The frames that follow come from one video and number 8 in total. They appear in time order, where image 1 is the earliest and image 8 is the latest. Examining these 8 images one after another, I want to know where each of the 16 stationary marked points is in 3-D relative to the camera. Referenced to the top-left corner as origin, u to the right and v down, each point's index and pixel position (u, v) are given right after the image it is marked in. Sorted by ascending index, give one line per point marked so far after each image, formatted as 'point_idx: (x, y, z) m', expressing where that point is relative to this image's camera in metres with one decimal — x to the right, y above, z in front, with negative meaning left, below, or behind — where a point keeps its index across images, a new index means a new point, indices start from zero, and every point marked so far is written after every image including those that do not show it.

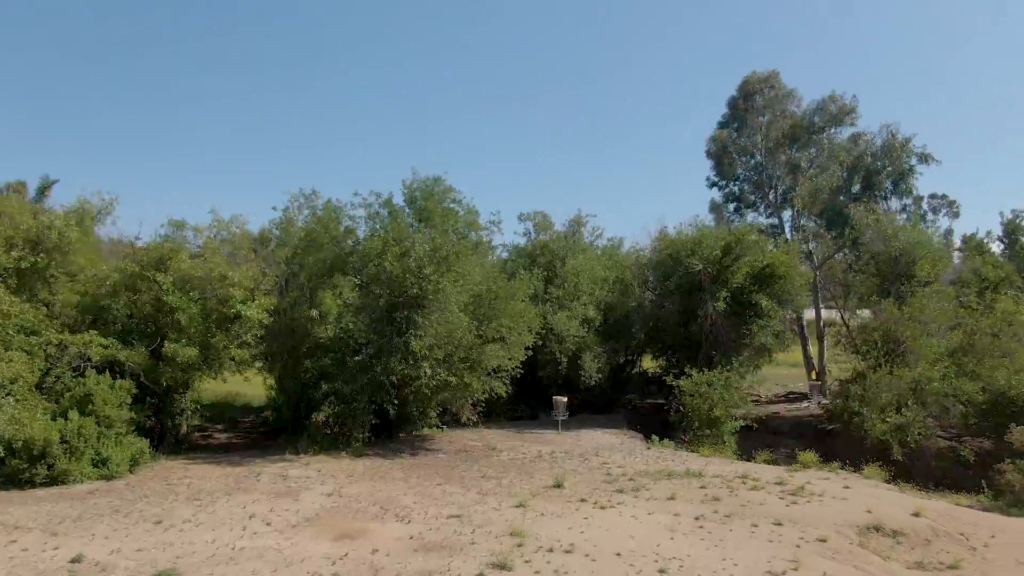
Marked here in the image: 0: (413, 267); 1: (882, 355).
0: (-1.8, +0.4, +14.6) m
1: (+8.8, -1.6, +18.8) m
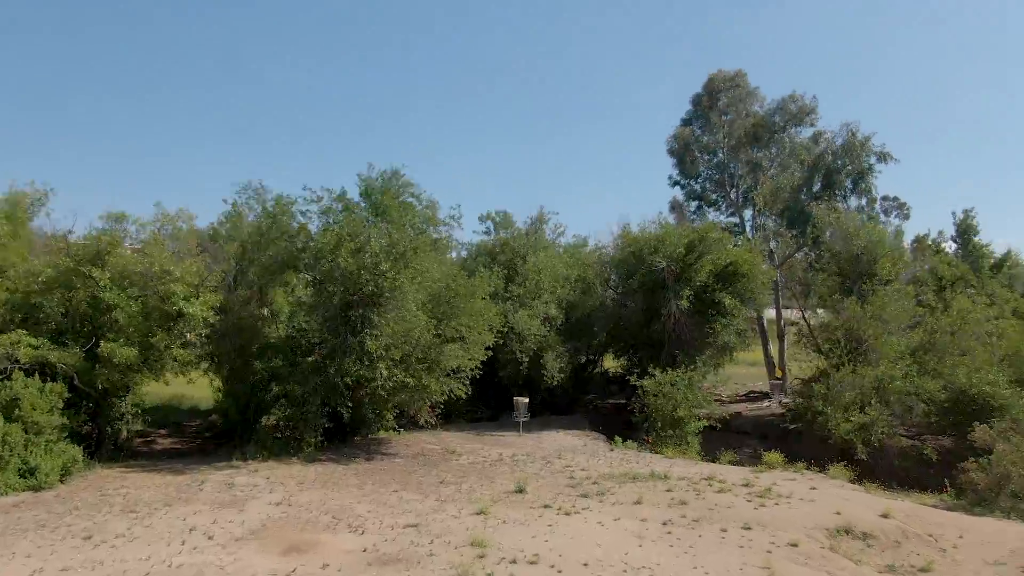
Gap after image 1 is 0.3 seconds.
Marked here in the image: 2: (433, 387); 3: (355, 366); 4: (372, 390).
0: (-2.5, +0.4, +13.9) m
1: (+7.8, -1.5, +18.7) m
2: (-1.5, -1.9, +15.1) m
3: (-2.9, -1.4, +14.3) m
4: (-2.7, -2.0, +15.1) m
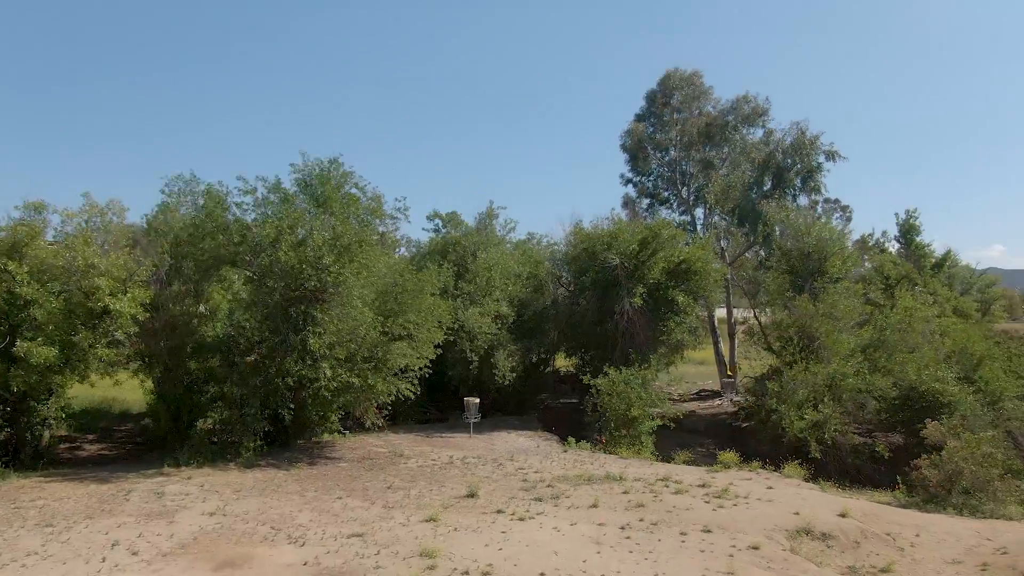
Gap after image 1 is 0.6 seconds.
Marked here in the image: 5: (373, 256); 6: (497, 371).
0: (-3.3, +0.5, +13.2) m
1: (+6.7, -1.5, +18.7) m
2: (-2.4, -1.8, +14.4) m
3: (-3.7, -1.4, +13.6) m
4: (-3.6, -1.9, +14.4) m
5: (-2.6, +0.6, +14.7) m
6: (-0.3, -2.0, +18.6) m
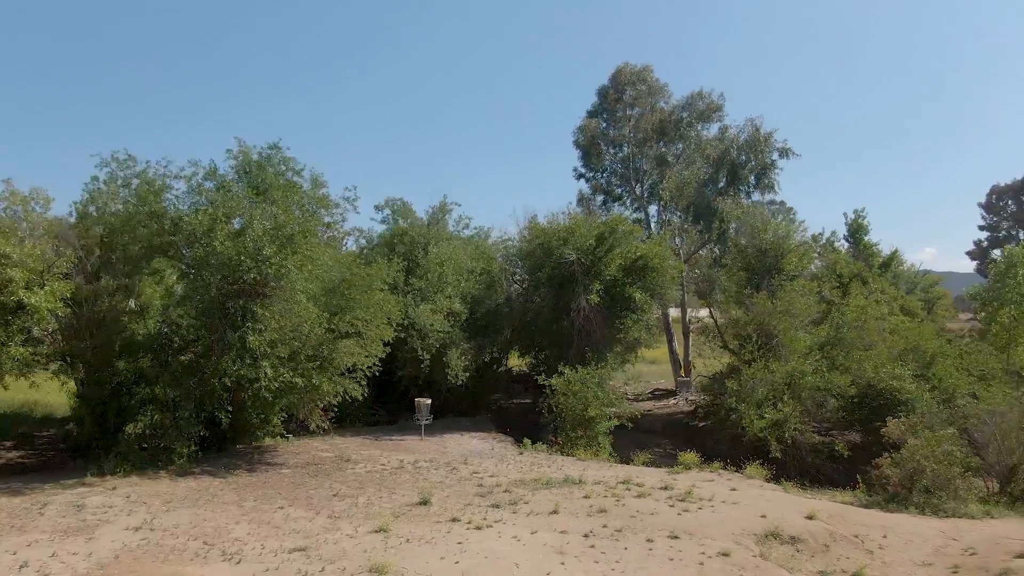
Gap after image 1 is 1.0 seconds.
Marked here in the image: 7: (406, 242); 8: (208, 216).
0: (-4.0, +0.6, +12.2) m
1: (+5.6, -1.4, +18.4) m
2: (-3.2, -1.7, +13.6) m
3: (-4.5, -1.2, +12.6) m
4: (-4.4, -1.8, +13.4) m
5: (-3.4, +0.7, +13.8) m
6: (-1.4, -1.9, +17.8) m
7: (-2.6, +1.1, +19.5) m
8: (-4.9, +1.2, +12.6) m
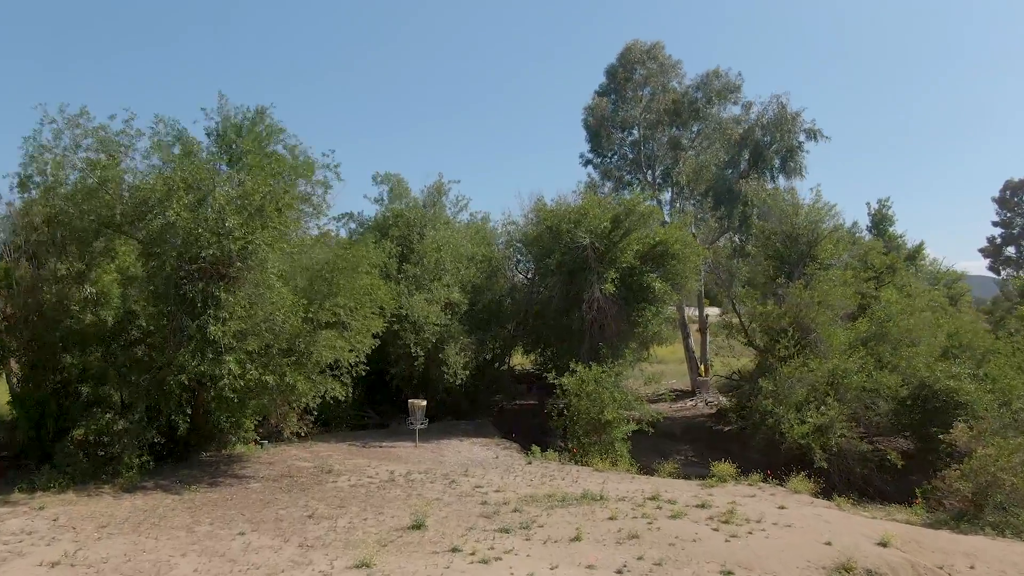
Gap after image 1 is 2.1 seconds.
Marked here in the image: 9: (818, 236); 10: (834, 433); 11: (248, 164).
0: (-3.9, +0.9, +10.3) m
1: (+5.7, -1.2, +16.4) m
2: (-3.1, -1.5, +11.6) m
3: (-4.3, -1.0, +10.6) m
4: (-4.3, -1.5, +11.4) m
5: (-3.3, +0.9, +11.8) m
6: (-1.3, -1.6, +15.8) m
7: (-2.5, +1.4, +17.5) m
8: (-4.7, +1.5, +10.6) m
9: (+7.2, +1.2, +18.5) m
10: (+5.7, -2.6, +13.9) m
11: (-3.8, +1.8, +11.3) m
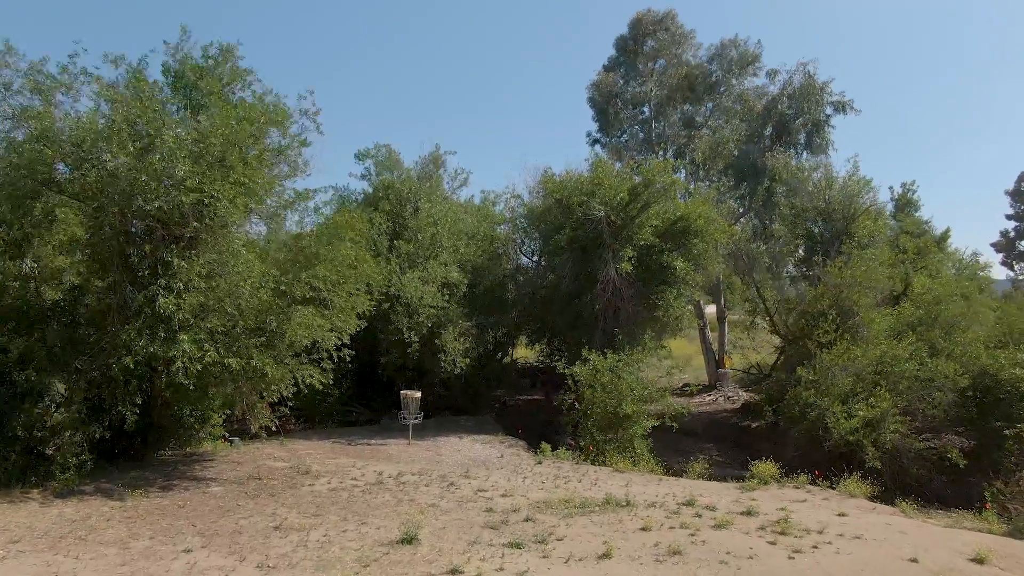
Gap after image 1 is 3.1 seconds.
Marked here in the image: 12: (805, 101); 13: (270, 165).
0: (-3.8, +1.3, +8.5) m
1: (+5.8, -0.8, +14.7) m
2: (-3.0, -1.1, +9.8) m
3: (-4.2, -0.6, +8.9) m
4: (-4.1, -1.1, +9.7) m
5: (-3.2, +1.3, +10.1) m
6: (-1.2, -1.2, +14.1) m
7: (-2.4, +1.8, +15.8) m
8: (-4.6, +1.9, +8.9) m
9: (+7.3, +1.6, +16.8) m
10: (+5.8, -2.2, +12.2) m
11: (-3.7, +2.2, +9.6) m
12: (+7.4, +4.8, +20.0) m
13: (-3.2, +1.6, +10.3) m
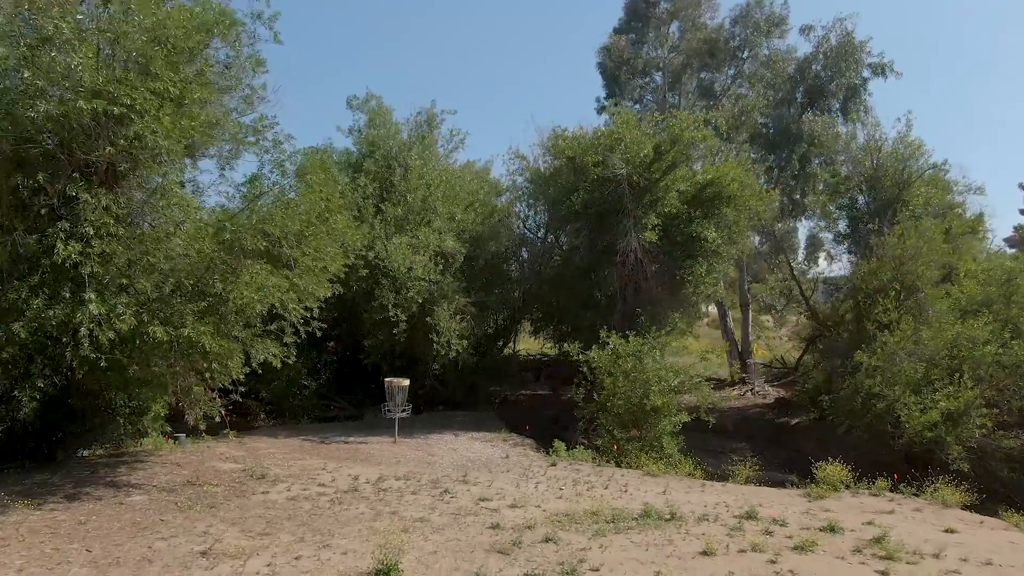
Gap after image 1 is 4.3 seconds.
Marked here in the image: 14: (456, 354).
0: (-3.6, +1.8, +6.4) m
1: (+5.9, -0.3, +12.6) m
2: (-2.9, -0.6, +7.7) m
3: (-4.1, -0.1, +6.7) m
4: (-4.0, -0.7, +7.5) m
5: (-3.1, +1.8, +7.9) m
6: (-1.1, -0.8, +11.9) m
7: (-2.3, +2.2, +13.6) m
8: (-4.5, +2.3, +6.7) m
9: (+7.4, +2.0, +14.7) m
10: (+5.9, -1.7, +10.1) m
11: (-3.6, +2.6, +7.4) m
12: (+7.5, +5.2, +17.9) m
13: (-3.1, +2.1, +8.2) m
14: (-0.9, -1.1, +12.3) m
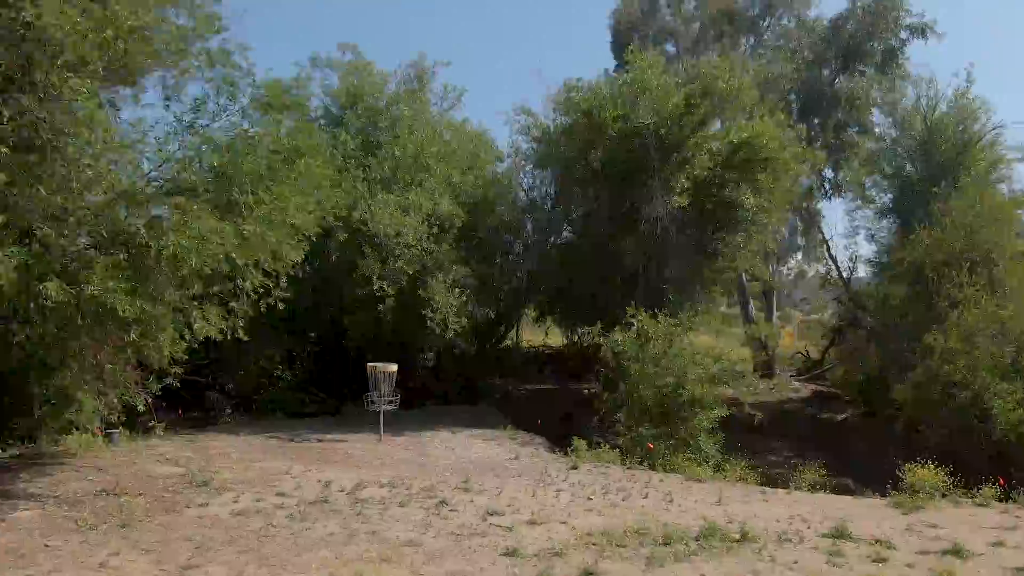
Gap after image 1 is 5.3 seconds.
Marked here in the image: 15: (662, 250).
0: (-3.5, +2.1, +4.5) m
1: (+6.0, 0.0, +10.9) m
2: (-2.7, -0.2, +5.8) m
3: (-3.9, +0.3, +4.9) m
4: (-3.9, -0.3, +5.7) m
5: (-2.9, +2.2, +6.1) m
6: (-1.0, -0.4, +10.1) m
7: (-2.2, +2.6, +11.8) m
8: (-4.4, +2.7, +4.9) m
9: (+7.4, +2.4, +13.0) m
10: (+6.0, -1.3, +8.3) m
11: (-3.5, +3.0, +5.6) m
12: (+7.5, +5.5, +16.2) m
13: (-3.0, +2.4, +6.4) m
14: (-0.8, -0.7, +10.5) m
15: (+2.2, +0.5, +11.4) m
